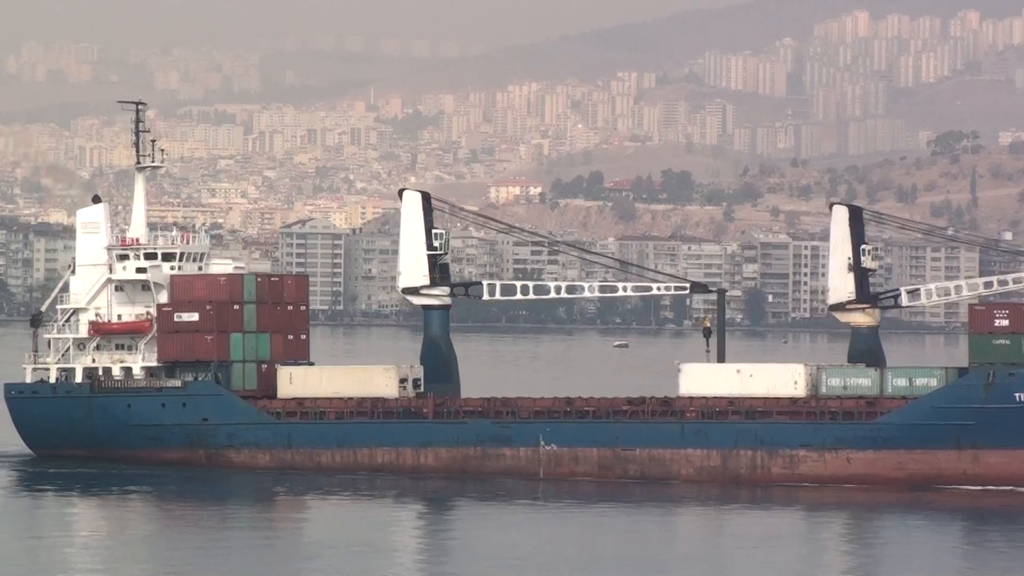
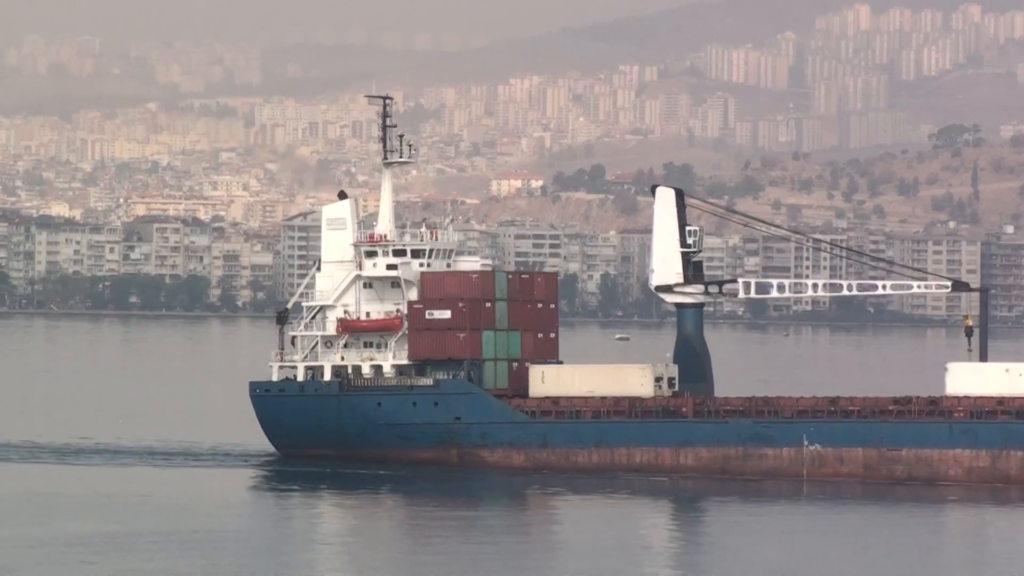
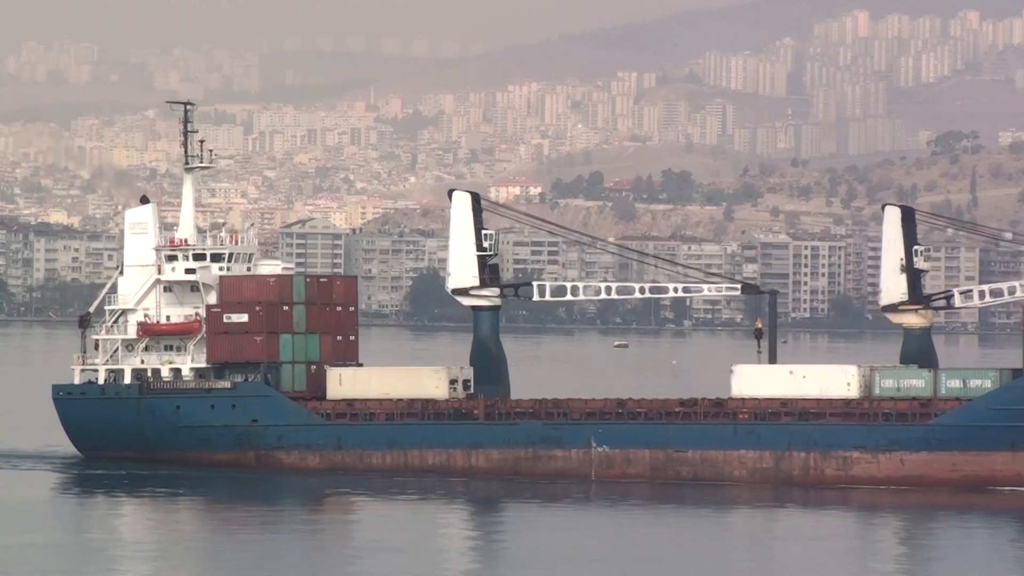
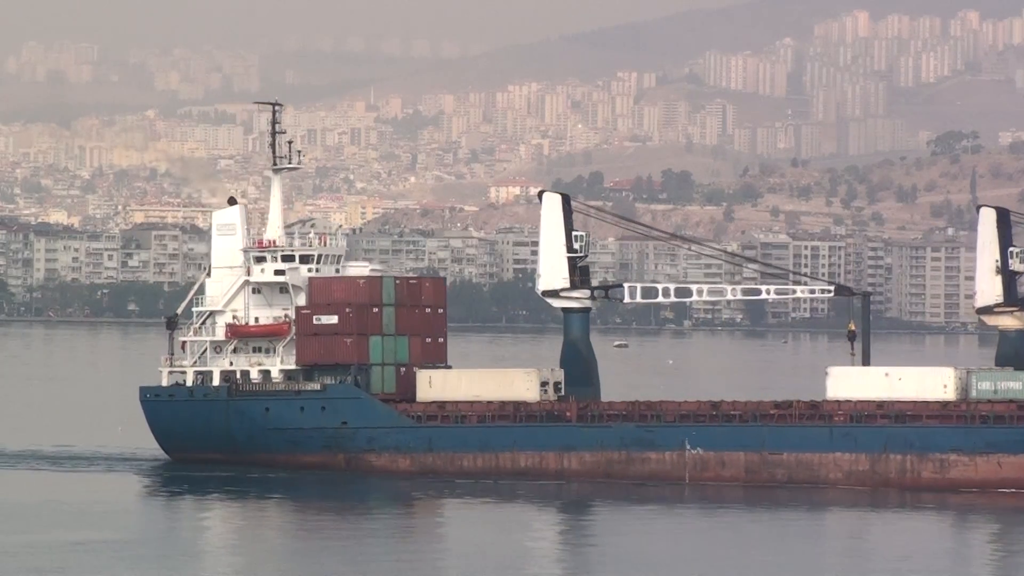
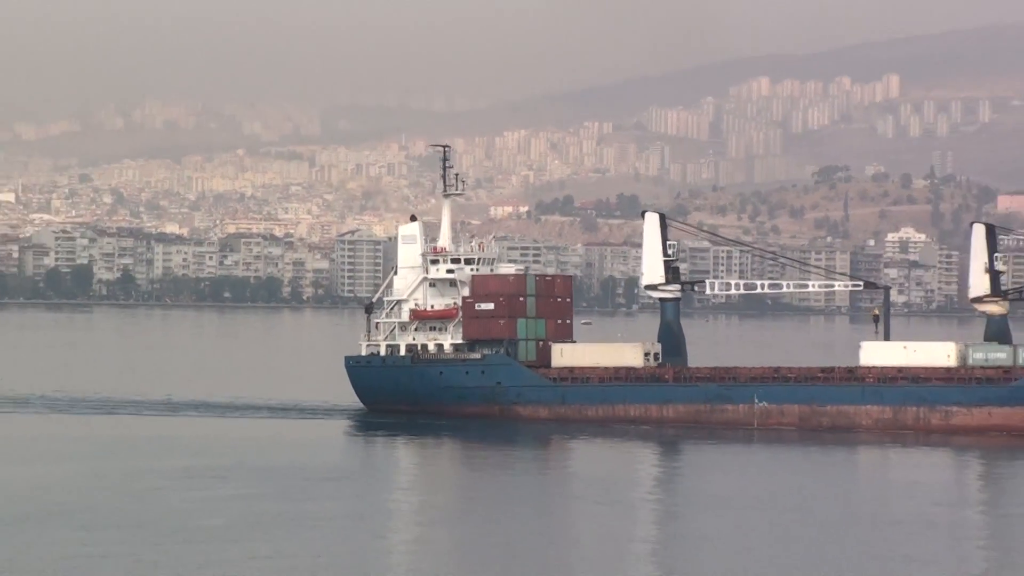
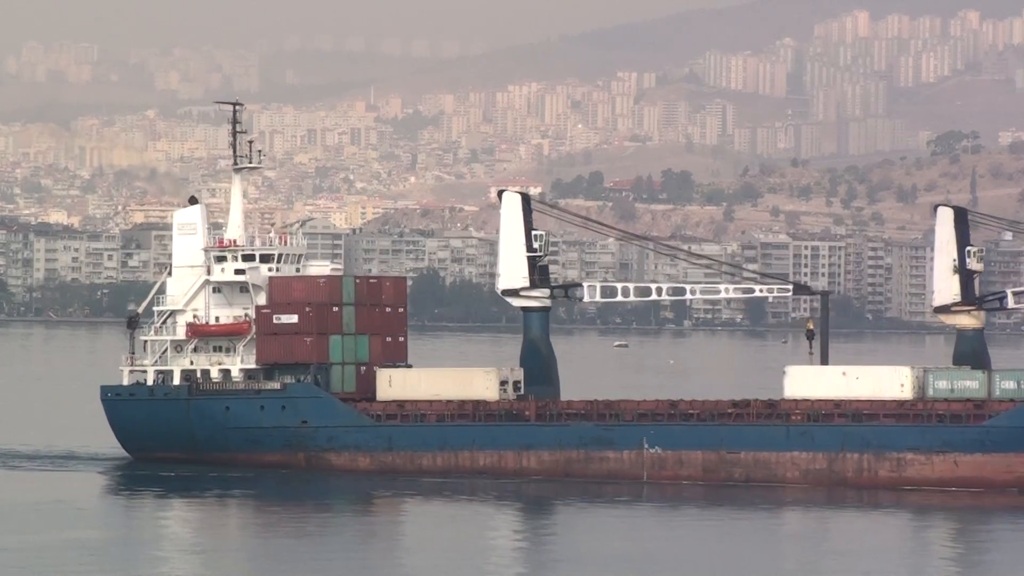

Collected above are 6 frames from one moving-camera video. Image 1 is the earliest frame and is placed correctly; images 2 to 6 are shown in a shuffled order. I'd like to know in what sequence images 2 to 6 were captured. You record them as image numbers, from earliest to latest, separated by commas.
3, 6, 4, 2, 5
